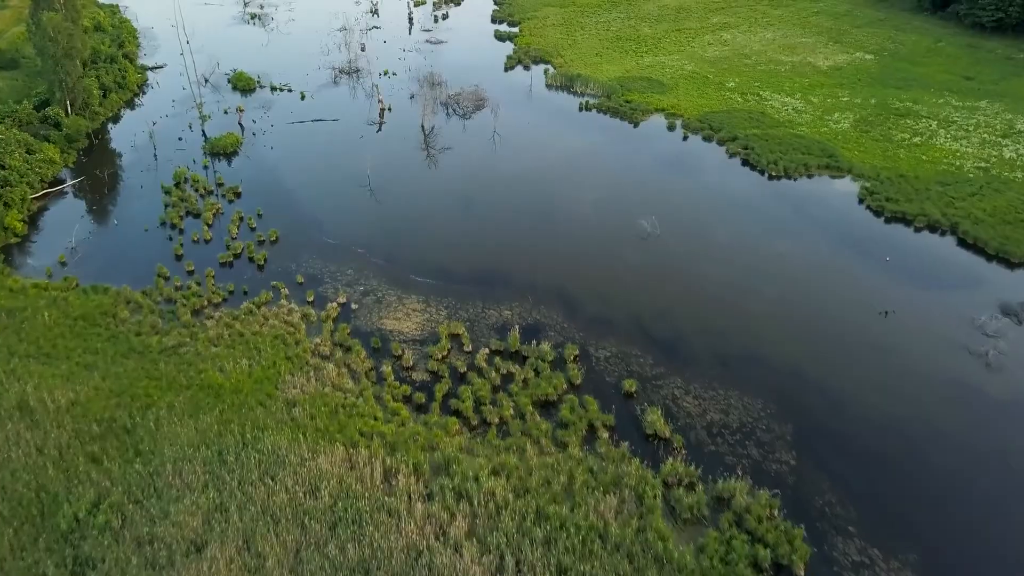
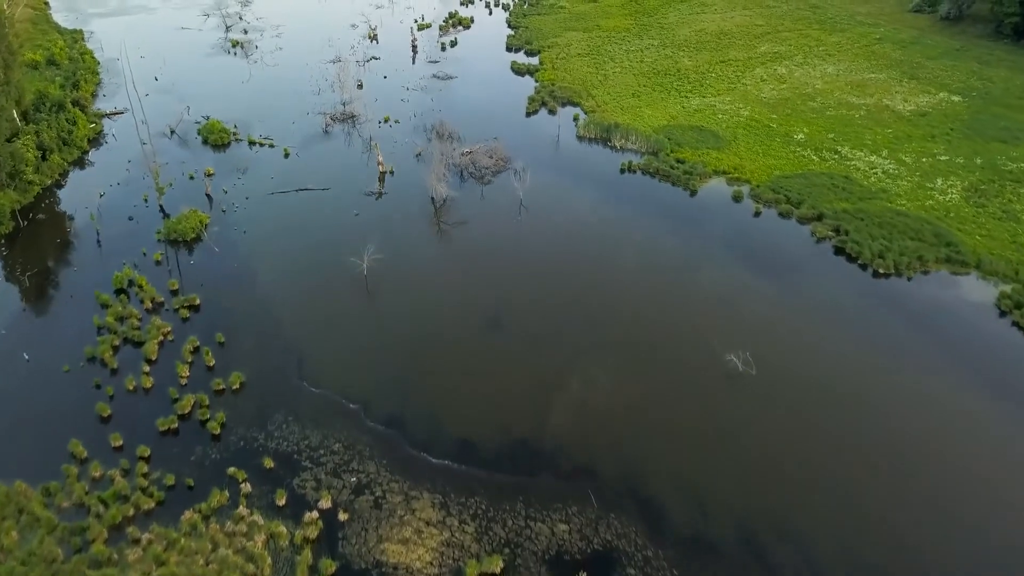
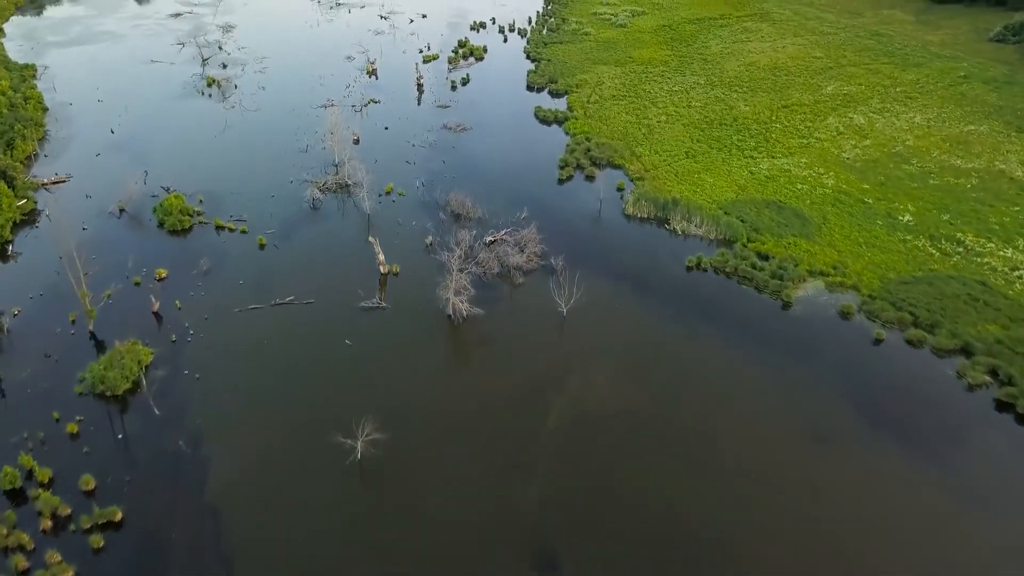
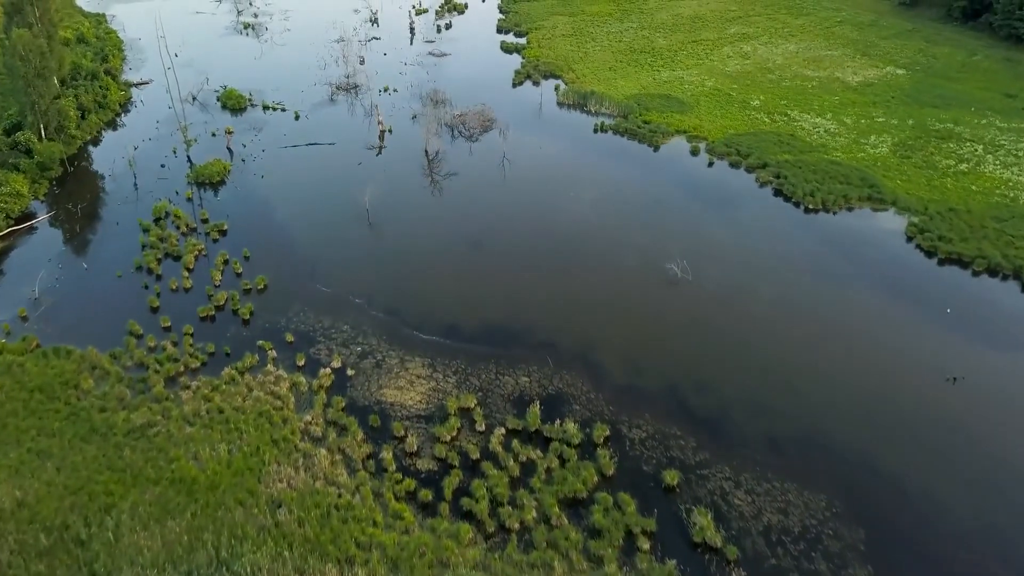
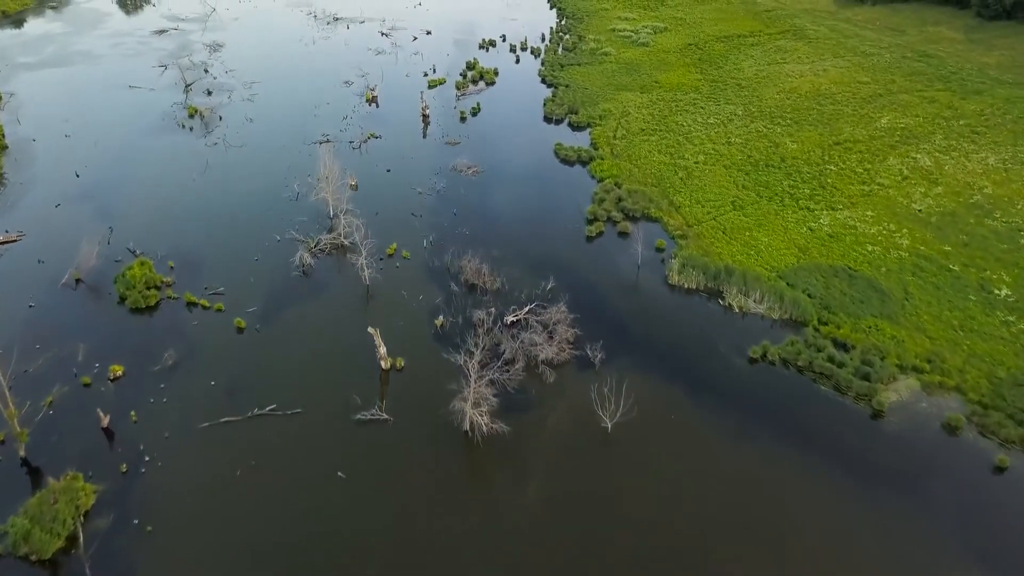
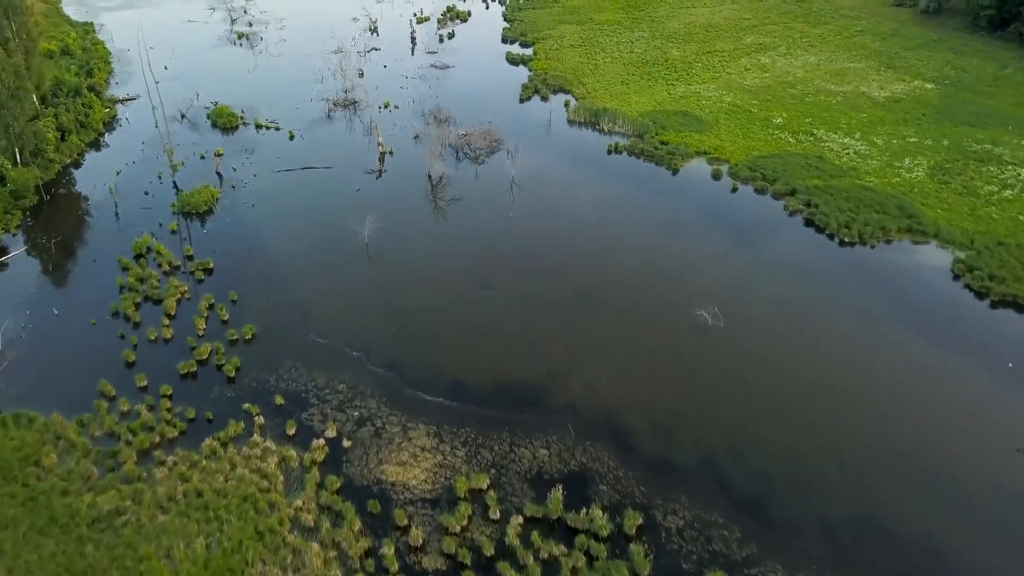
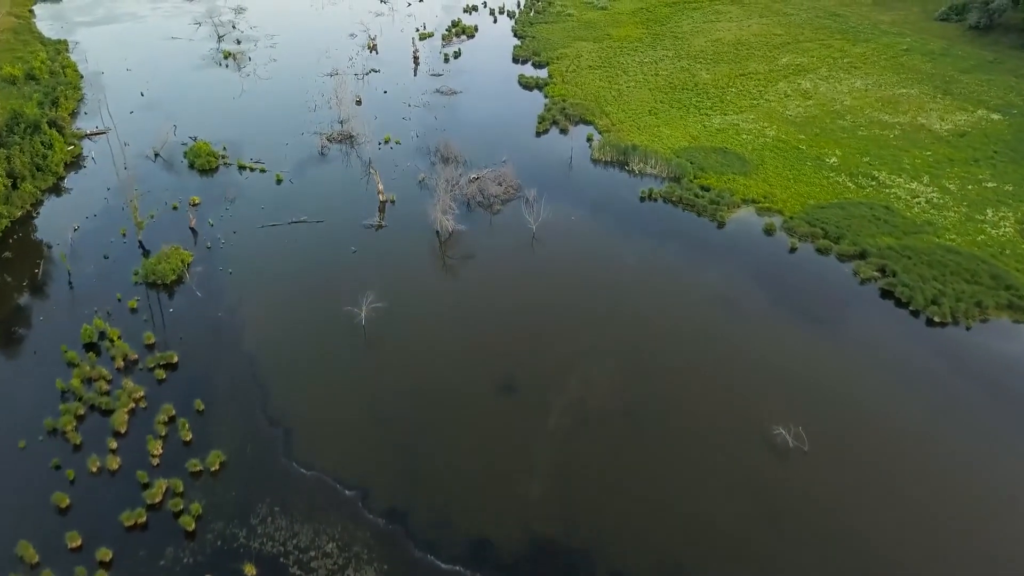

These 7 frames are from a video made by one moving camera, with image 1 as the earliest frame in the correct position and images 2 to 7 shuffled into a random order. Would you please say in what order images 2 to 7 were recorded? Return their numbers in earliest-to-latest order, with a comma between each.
4, 6, 2, 7, 3, 5
